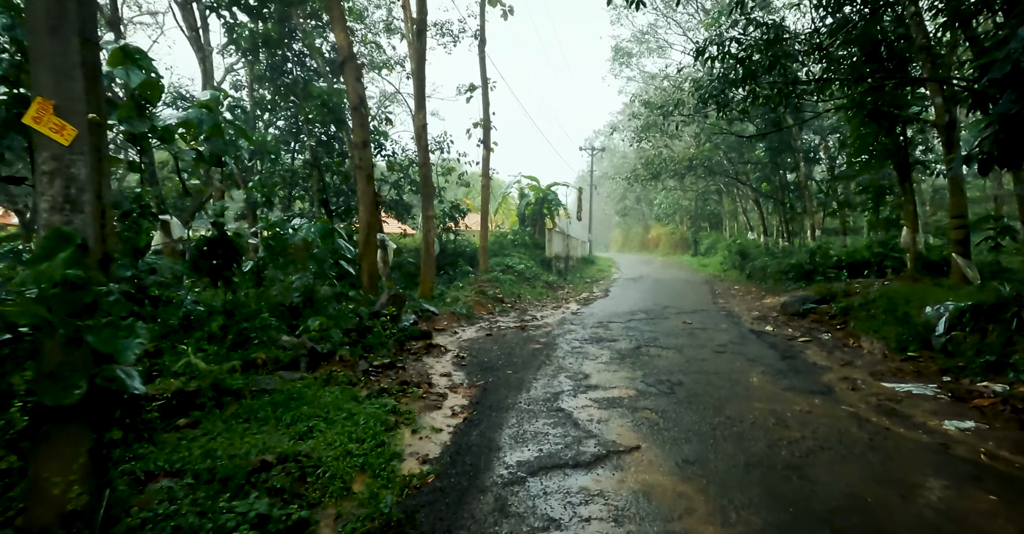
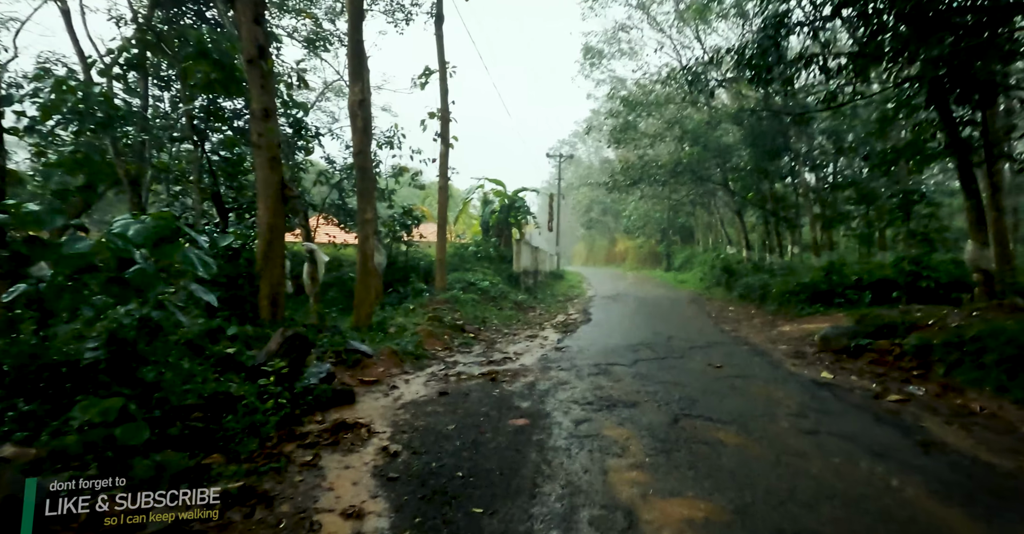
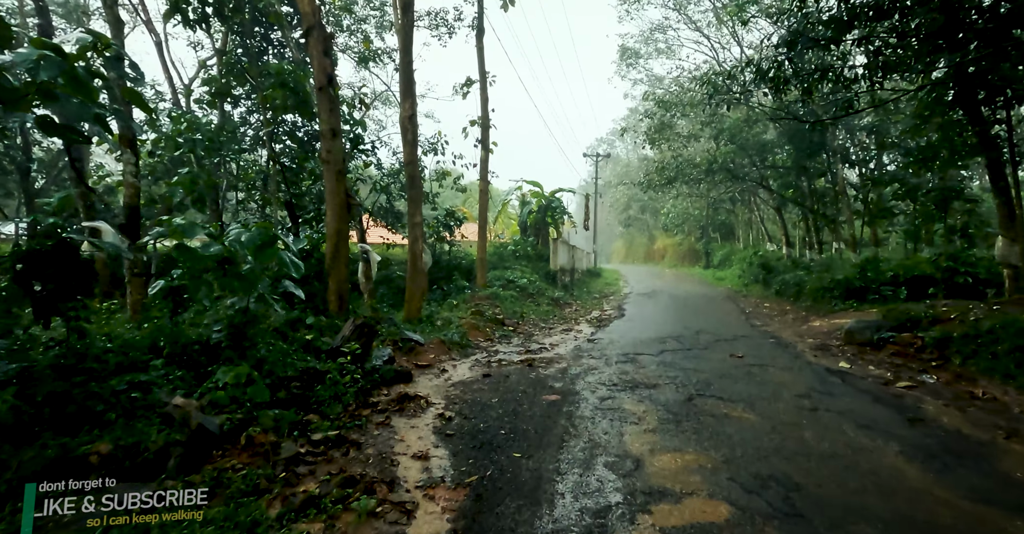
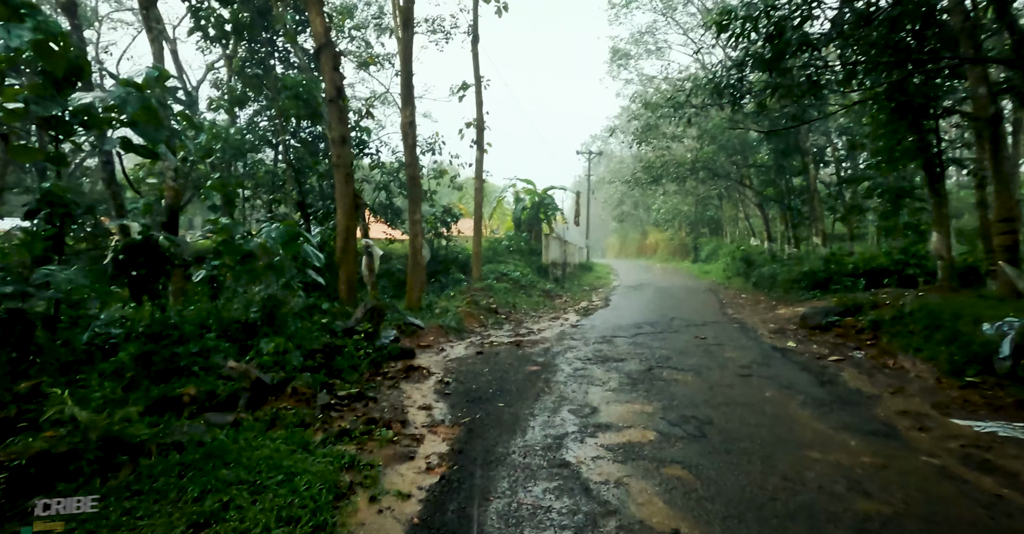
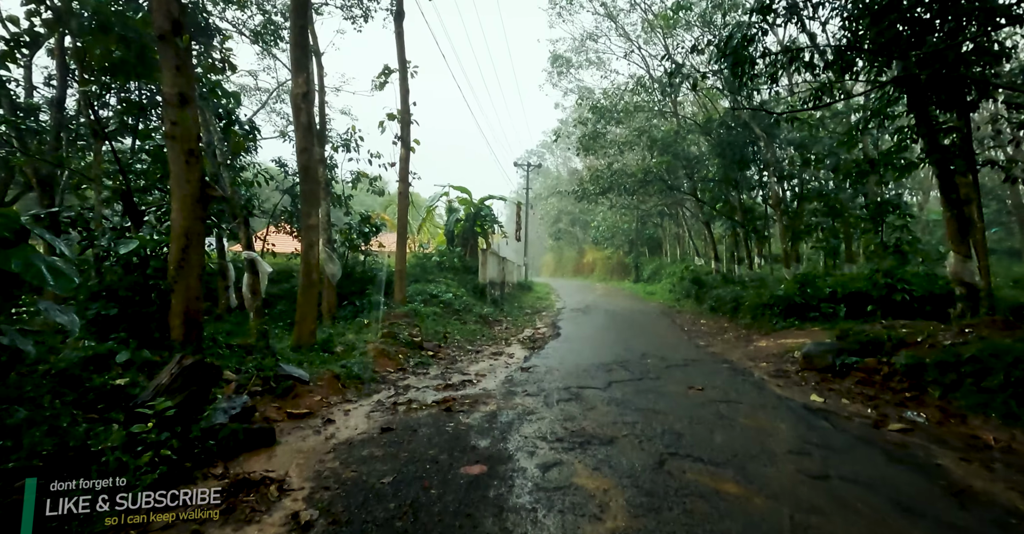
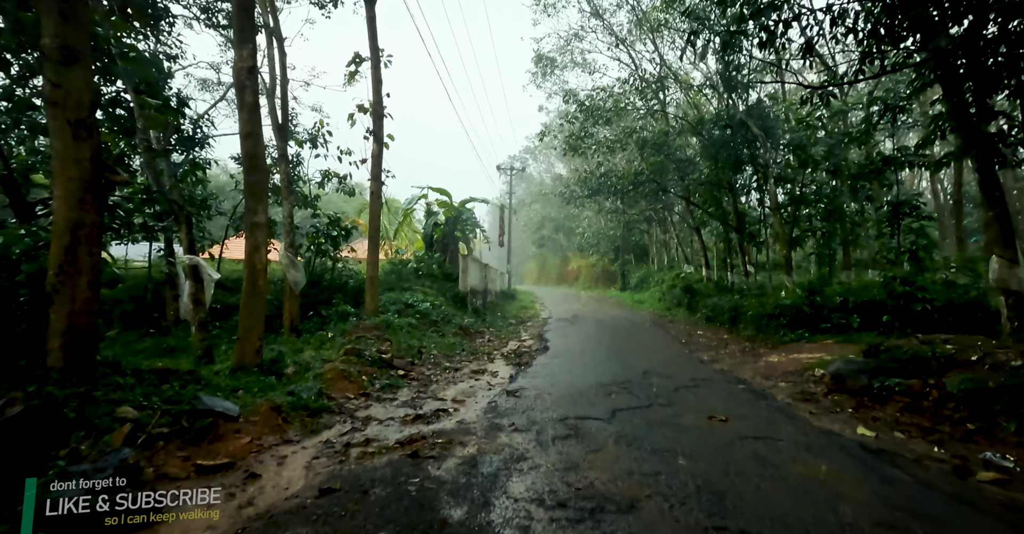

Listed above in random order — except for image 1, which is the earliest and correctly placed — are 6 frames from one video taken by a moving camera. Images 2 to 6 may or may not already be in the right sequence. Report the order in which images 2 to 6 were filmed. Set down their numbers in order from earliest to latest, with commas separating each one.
4, 3, 2, 5, 6
